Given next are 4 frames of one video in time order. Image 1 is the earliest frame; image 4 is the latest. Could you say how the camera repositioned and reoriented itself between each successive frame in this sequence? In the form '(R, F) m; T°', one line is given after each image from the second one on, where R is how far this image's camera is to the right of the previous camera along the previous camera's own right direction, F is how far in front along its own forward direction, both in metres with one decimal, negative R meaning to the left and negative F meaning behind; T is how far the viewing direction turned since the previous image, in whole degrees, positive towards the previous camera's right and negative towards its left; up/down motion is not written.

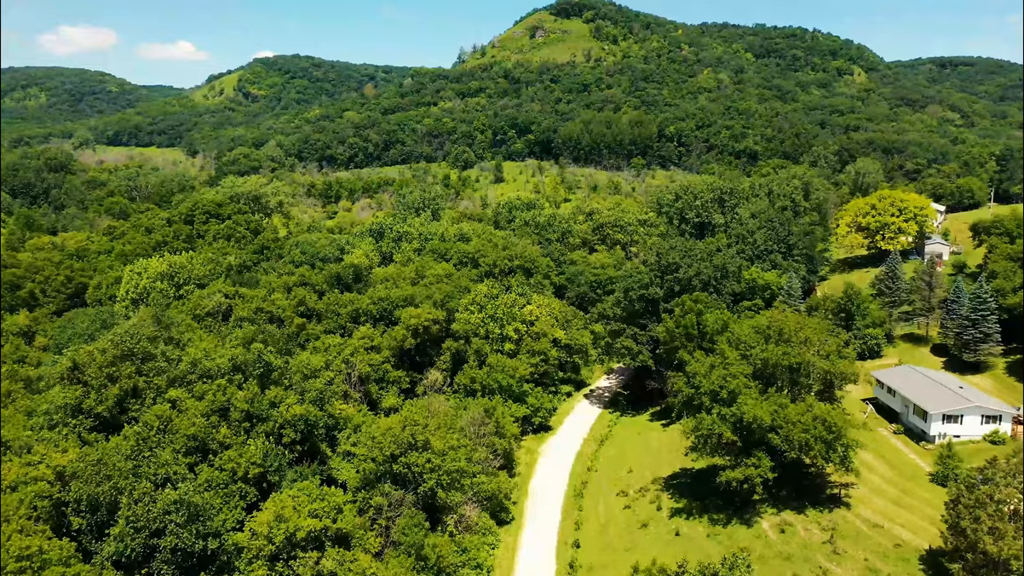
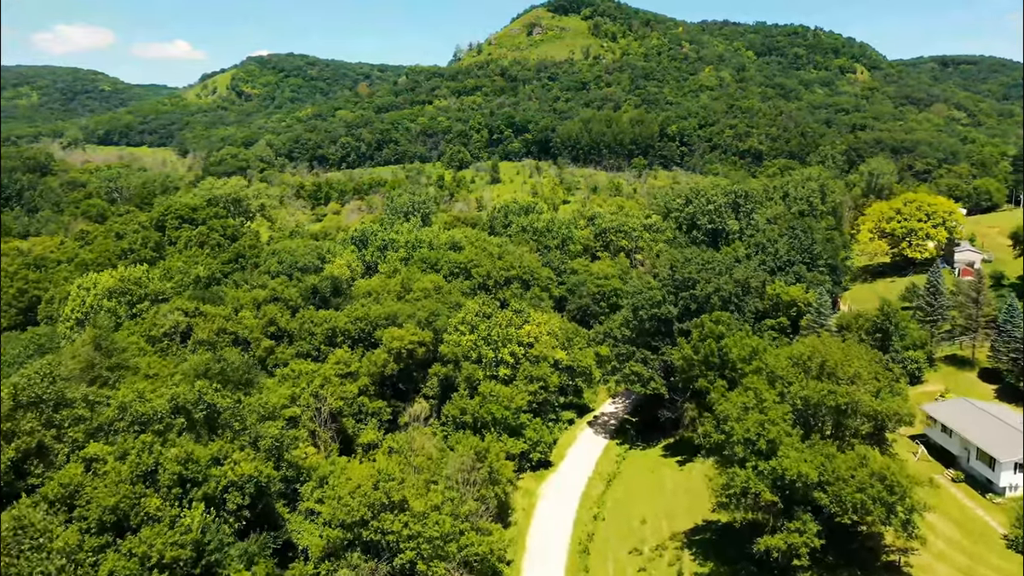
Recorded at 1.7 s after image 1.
(+0.1, +5.9) m; 0°
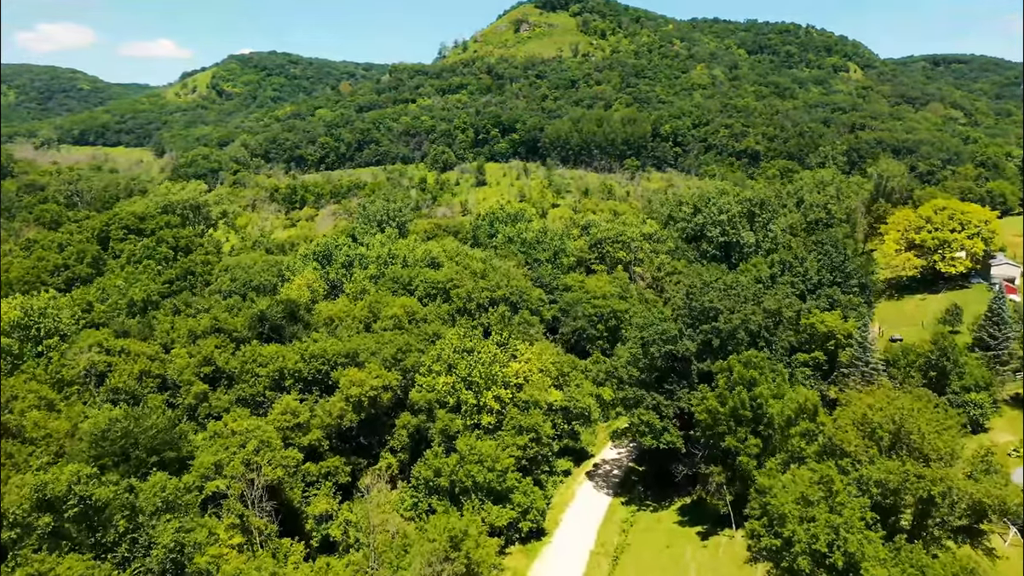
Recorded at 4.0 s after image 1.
(+0.2, +8.0) m; +1°
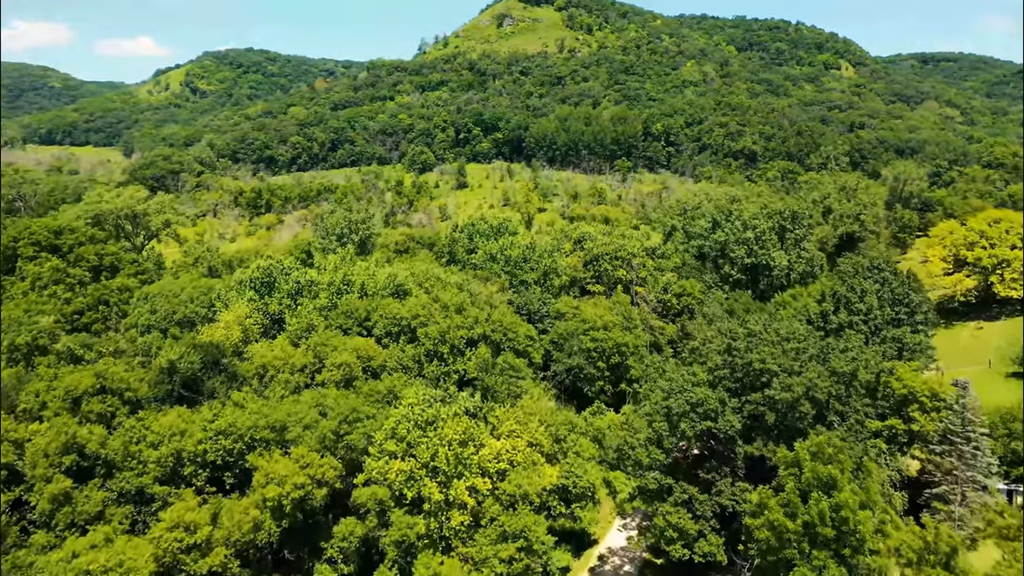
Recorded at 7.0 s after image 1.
(+0.2, +10.2) m; +1°
